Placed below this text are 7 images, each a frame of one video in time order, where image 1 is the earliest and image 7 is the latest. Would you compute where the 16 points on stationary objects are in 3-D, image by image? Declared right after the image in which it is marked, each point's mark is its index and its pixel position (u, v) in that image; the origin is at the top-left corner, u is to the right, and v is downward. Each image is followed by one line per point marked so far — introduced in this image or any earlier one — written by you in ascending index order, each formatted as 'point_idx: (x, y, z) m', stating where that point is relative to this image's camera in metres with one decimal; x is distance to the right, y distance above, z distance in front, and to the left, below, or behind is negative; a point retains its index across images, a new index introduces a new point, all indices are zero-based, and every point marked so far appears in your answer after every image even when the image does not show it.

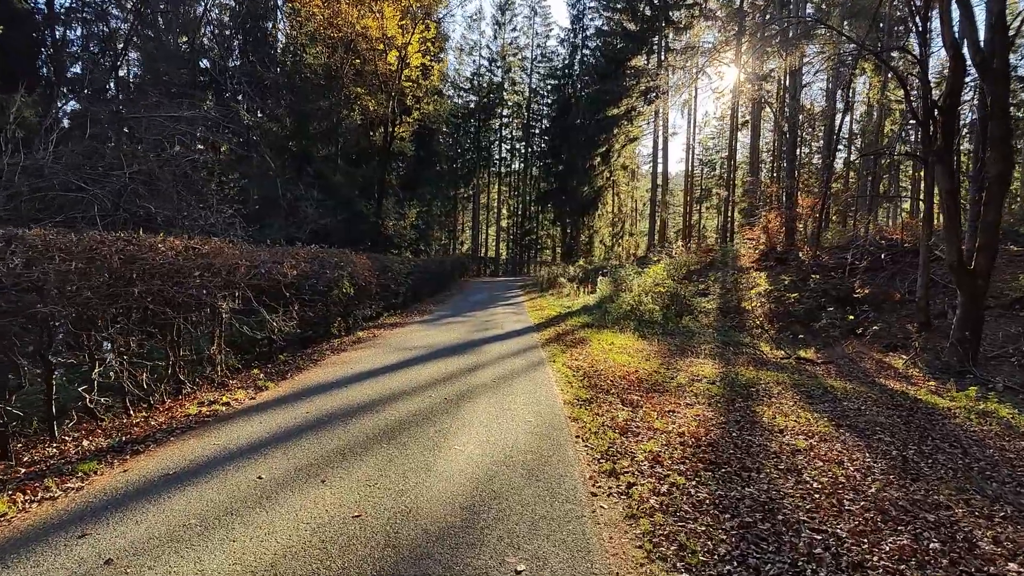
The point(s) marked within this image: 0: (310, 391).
0: (-2.2, -1.1, +5.7) m
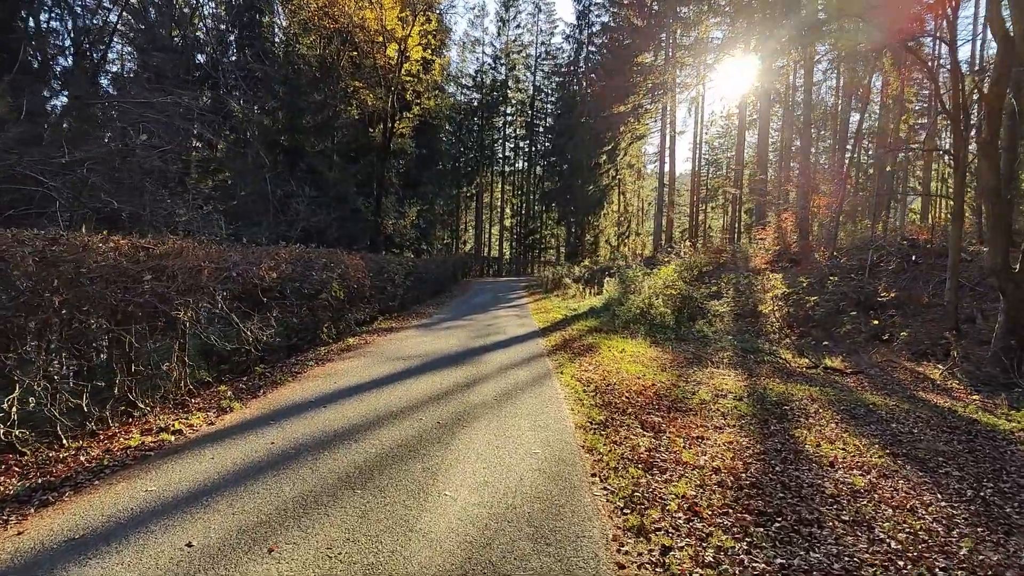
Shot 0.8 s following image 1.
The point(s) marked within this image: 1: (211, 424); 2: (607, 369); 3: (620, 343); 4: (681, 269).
0: (-2.2, -1.2, +4.9) m
1: (-2.7, -1.2, +4.6) m
2: (+1.5, -1.3, +8.0) m
3: (+2.2, -1.1, +10.5) m
4: (+5.8, +0.7, +17.6) m
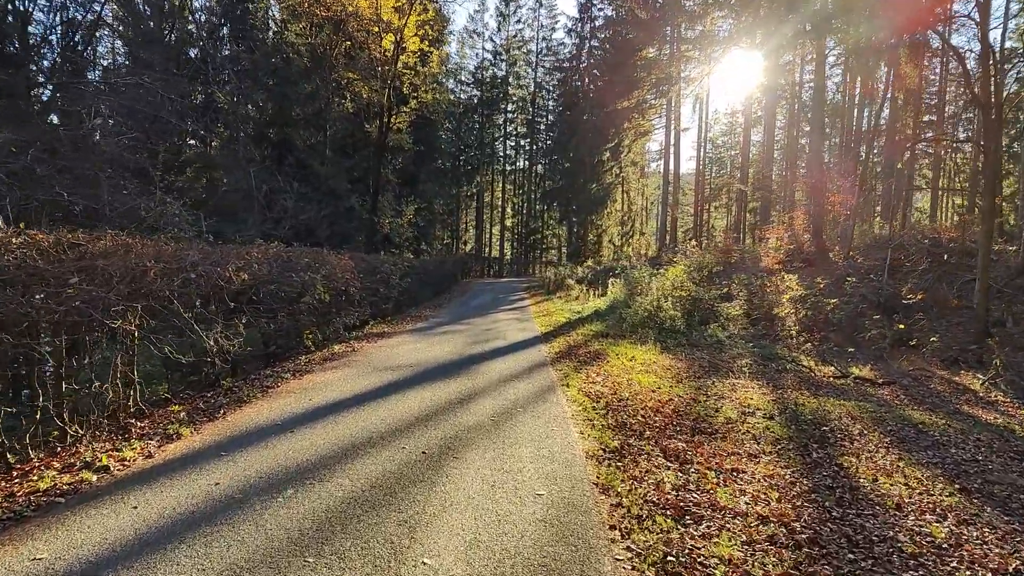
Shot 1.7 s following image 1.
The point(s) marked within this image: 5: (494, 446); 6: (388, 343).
0: (-2.2, -1.2, +4.2) m
1: (-2.7, -1.3, +3.8) m
2: (+1.5, -1.3, +7.2) m
3: (+2.2, -1.2, +9.7) m
4: (+5.8, +0.6, +16.8) m
5: (-0.2, -1.3, +4.3) m
6: (-2.3, -1.0, +9.5) m
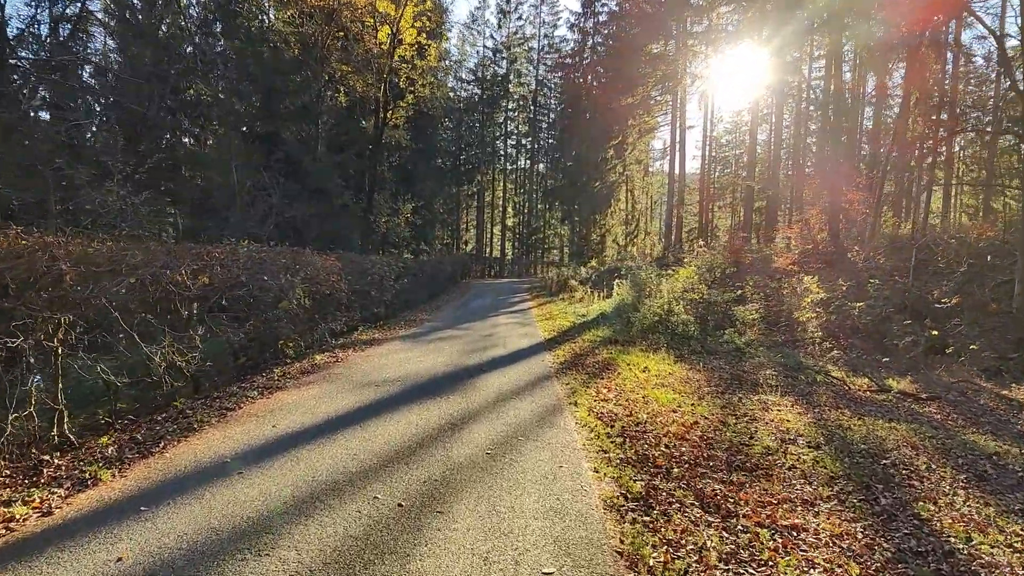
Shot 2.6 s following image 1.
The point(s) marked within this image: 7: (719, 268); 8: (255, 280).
0: (-2.2, -1.3, +3.3) m
1: (-2.7, -1.3, +3.0) m
2: (+1.5, -1.4, +6.4) m
3: (+2.2, -1.2, +8.9) m
4: (+5.9, +0.5, +15.9) m
5: (-0.2, -1.4, +3.5) m
6: (-2.3, -1.1, +8.6) m
7: (+6.8, +0.6, +16.8) m
8: (-3.3, +0.1, +6.5) m
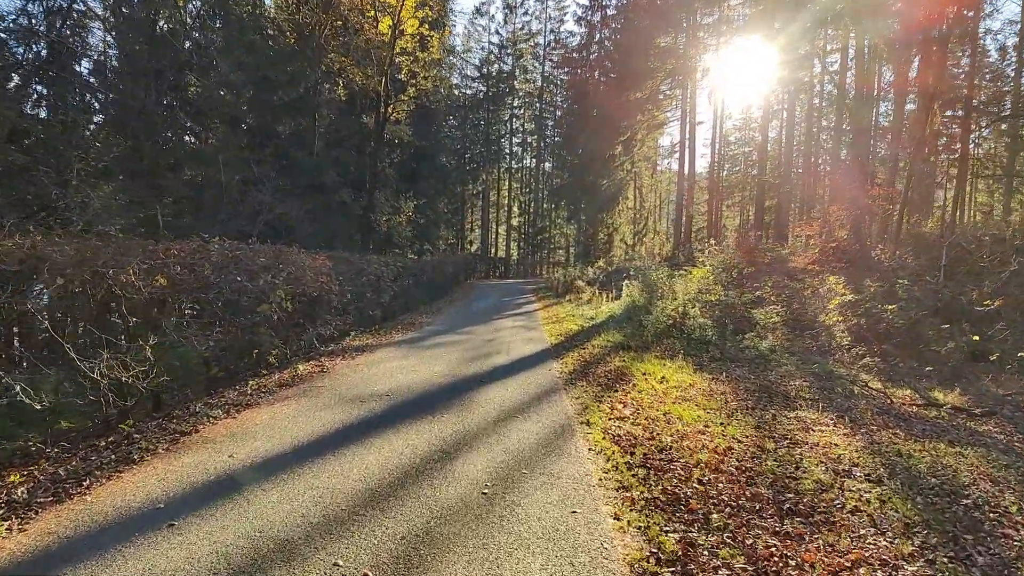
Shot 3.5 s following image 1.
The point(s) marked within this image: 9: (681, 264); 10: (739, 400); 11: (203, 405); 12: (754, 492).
0: (-2.2, -1.3, +2.6) m
1: (-2.7, -1.3, +2.3) m
2: (+1.5, -1.4, +5.6) m
3: (+2.3, -1.3, +8.1) m
4: (+6.0, +0.5, +15.1) m
5: (-0.2, -1.4, +2.7) m
6: (-2.2, -1.1, +7.9) m
7: (+6.9, +0.6, +16.0) m
8: (-3.2, +0.1, +5.8) m
9: (+6.4, +0.9, +19.5) m
10: (+2.9, -1.4, +6.6) m
11: (-3.2, -1.2, +5.3) m
12: (+1.7, -1.5, +3.8) m
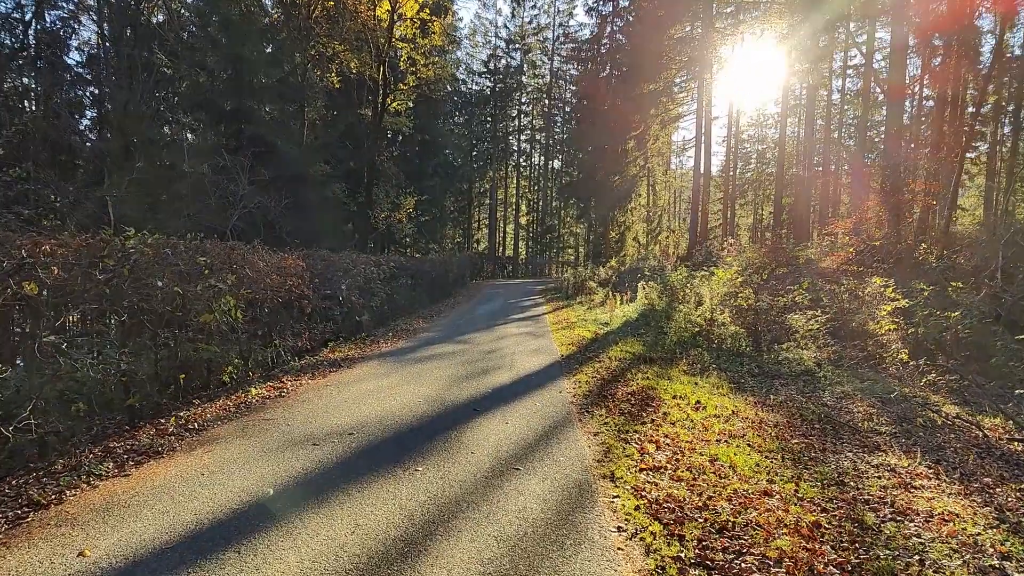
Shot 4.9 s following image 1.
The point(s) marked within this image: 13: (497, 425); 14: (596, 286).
0: (-2.3, -1.4, +1.3) m
1: (-2.8, -1.4, +1.0) m
2: (+1.5, -1.5, +4.2) m
3: (+2.3, -1.3, +6.7) m
4: (+6.2, +0.4, +13.7) m
5: (-0.2, -1.5, +1.4) m
6: (-2.2, -1.2, +6.6) m
7: (+7.1, +0.5, +14.5) m
8: (-3.2, 0.0, +4.5) m
9: (+6.6, +0.9, +18.1) m
10: (+2.9, -1.5, +5.2) m
11: (-3.2, -1.3, +4.0) m
12: (+1.7, -1.6, +2.4) m
13: (-0.1, -1.3, +4.9) m
14: (+3.1, +0.1, +18.7) m
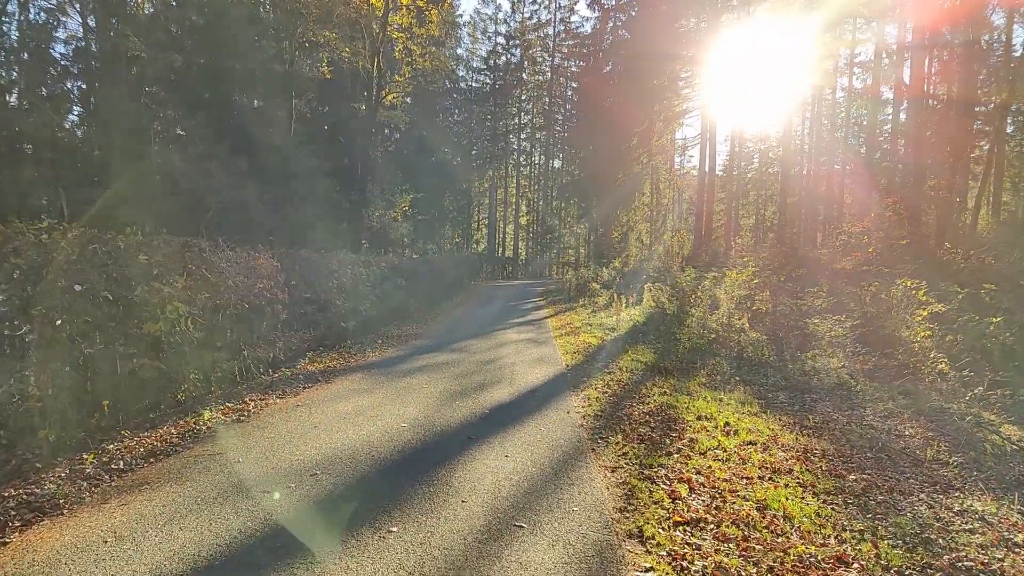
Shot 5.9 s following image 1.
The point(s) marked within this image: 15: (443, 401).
0: (-2.2, -1.4, +0.5) m
1: (-2.8, -1.4, +0.1) m
2: (+1.5, -1.5, +3.4) m
3: (+2.3, -1.4, +5.9) m
4: (+6.2, +0.4, +12.9) m
5: (-0.2, -1.5, +0.6) m
6: (-2.2, -1.2, +5.8) m
7: (+7.1, +0.5, +13.7) m
8: (-3.2, 0.0, +3.7) m
9: (+6.6, +0.8, +17.3) m
10: (+2.9, -1.5, +4.4) m
11: (-3.2, -1.3, +3.2) m
12: (+1.7, -1.6, +1.6) m
13: (-0.1, -1.4, +4.1) m
14: (+3.1, 0.0, +17.8) m
15: (-0.8, -1.3, +5.7) m
